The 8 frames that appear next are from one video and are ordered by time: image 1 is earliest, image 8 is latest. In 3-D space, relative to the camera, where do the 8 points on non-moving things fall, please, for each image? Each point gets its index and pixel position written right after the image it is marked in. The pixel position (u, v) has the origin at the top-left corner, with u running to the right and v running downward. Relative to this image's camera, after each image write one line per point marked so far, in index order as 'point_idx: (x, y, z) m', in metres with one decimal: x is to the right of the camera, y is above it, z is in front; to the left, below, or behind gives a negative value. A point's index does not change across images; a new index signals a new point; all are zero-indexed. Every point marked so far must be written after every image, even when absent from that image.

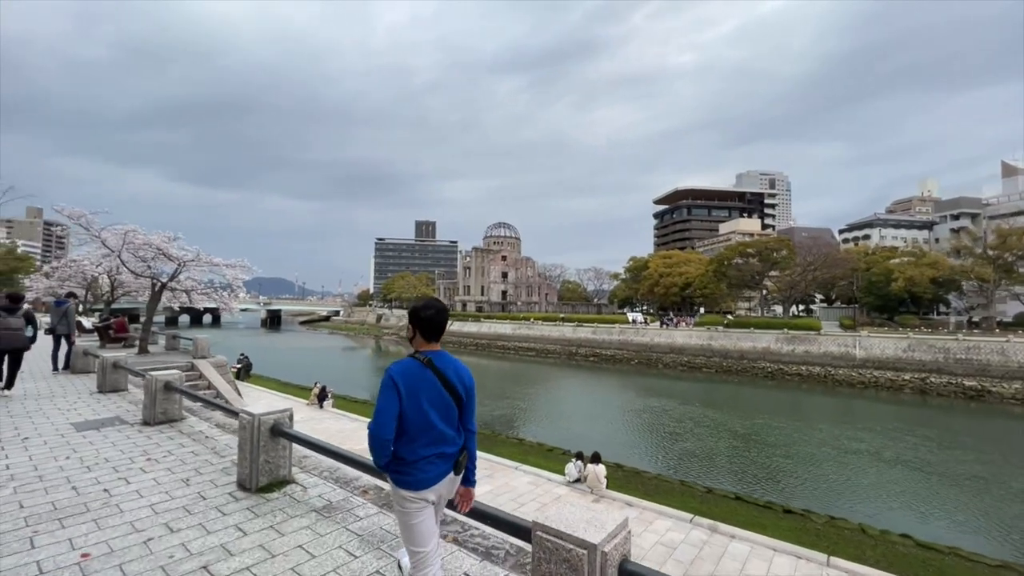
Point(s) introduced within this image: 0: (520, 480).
0: (+0.2, -3.2, +7.1) m
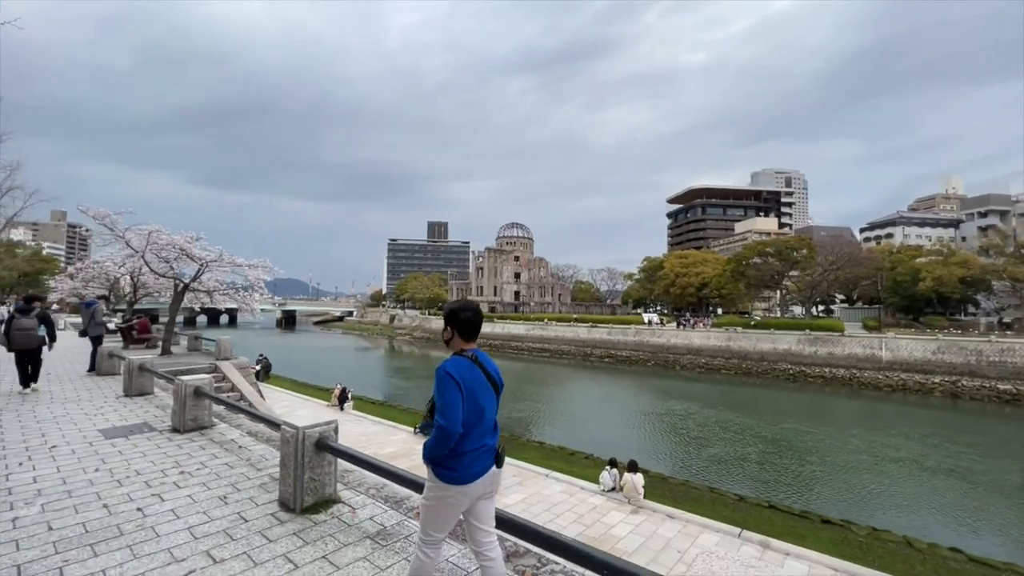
0: (+0.7, -3.2, +6.8) m
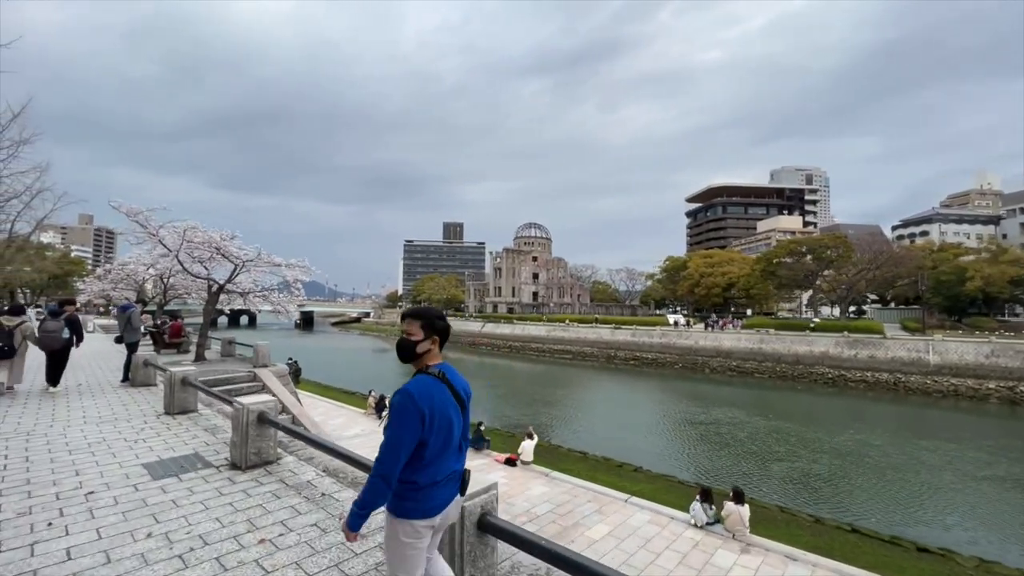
0: (+1.8, -3.2, +6.0) m
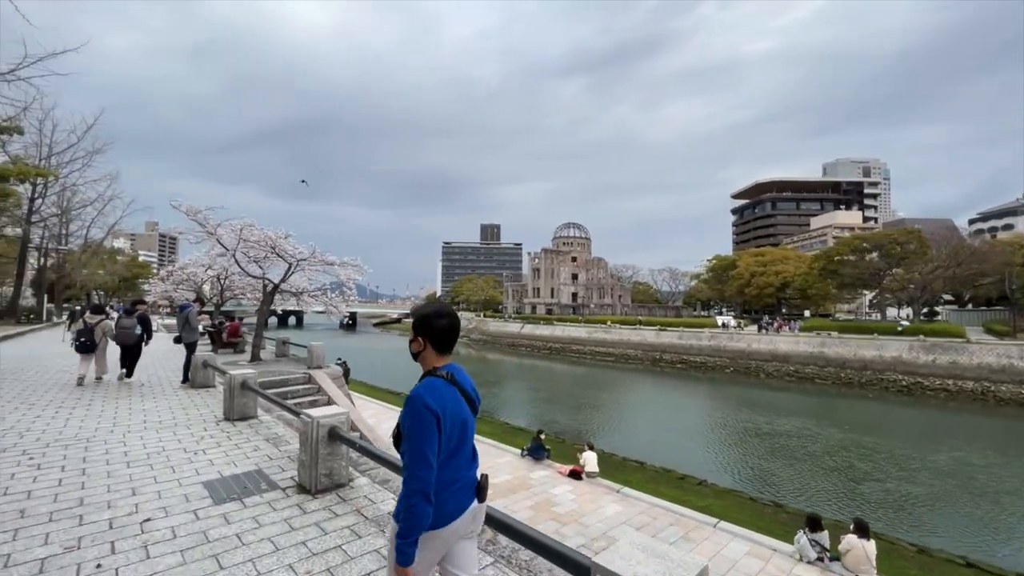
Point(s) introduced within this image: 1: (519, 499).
0: (+2.7, -3.2, +5.2) m
1: (+0.1, -3.3, +6.7) m
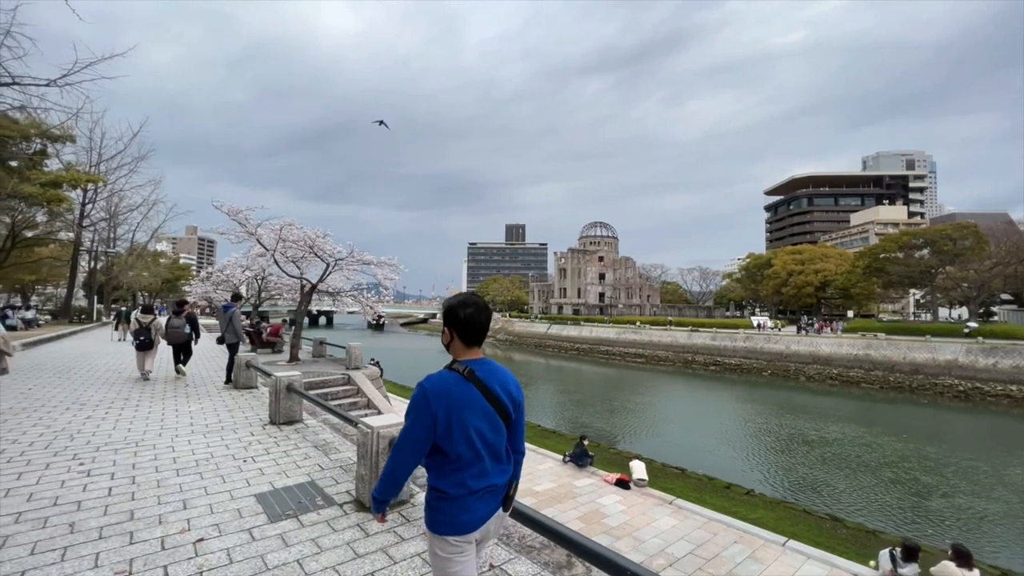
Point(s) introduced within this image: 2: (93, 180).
0: (+3.3, -3.1, +4.8) m
1: (+0.8, -3.3, +6.4) m
2: (-17.2, +4.4, +17.7) m
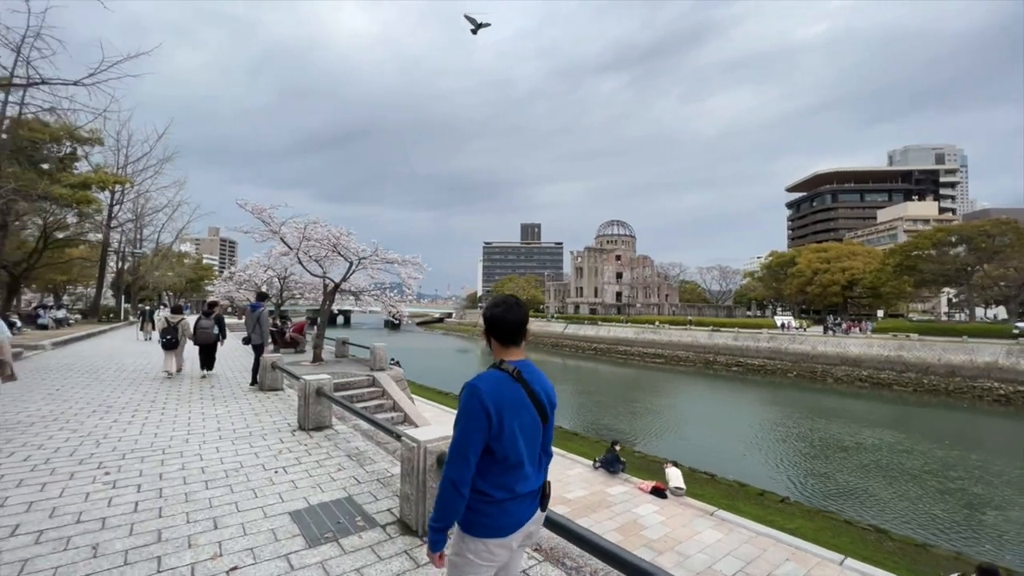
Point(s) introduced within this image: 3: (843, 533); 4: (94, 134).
0: (+3.7, -3.1, +4.4) m
1: (+1.3, -3.2, +6.1) m
2: (-16.4, +4.5, +18.0) m
3: (+7.1, -5.3, +9.3) m
4: (-17.1, +6.3, +17.6) m
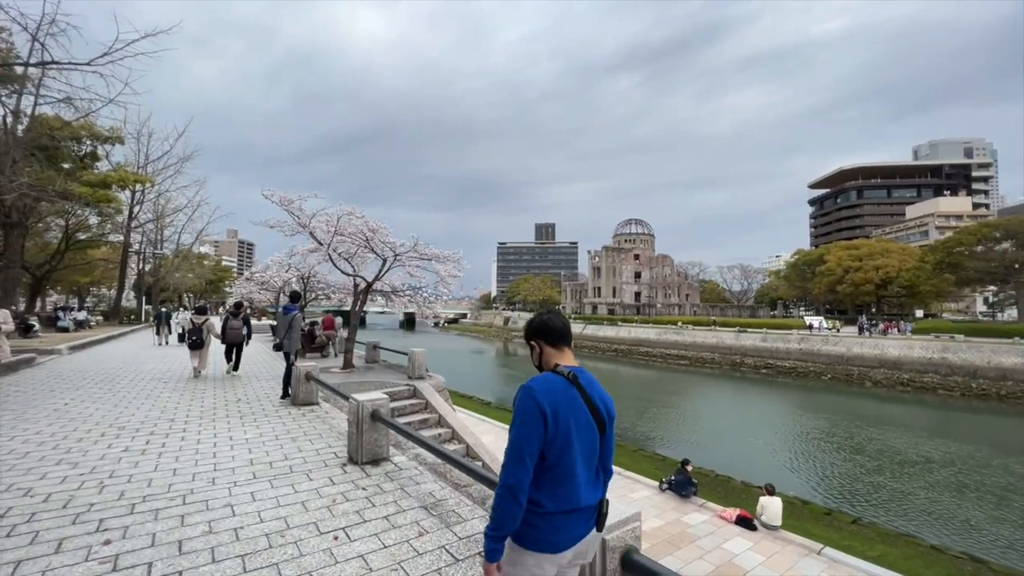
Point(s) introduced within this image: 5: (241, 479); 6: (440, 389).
0: (+4.5, -3.1, +3.4) m
1: (+2.1, -3.2, +5.2) m
2: (-15.2, +4.4, +17.6) m
3: (+8.1, -5.2, +8.2) m
4: (-16.0, +6.3, +17.2) m
5: (-3.8, -2.1, +5.9) m
6: (-1.5, -1.9, +8.4) m
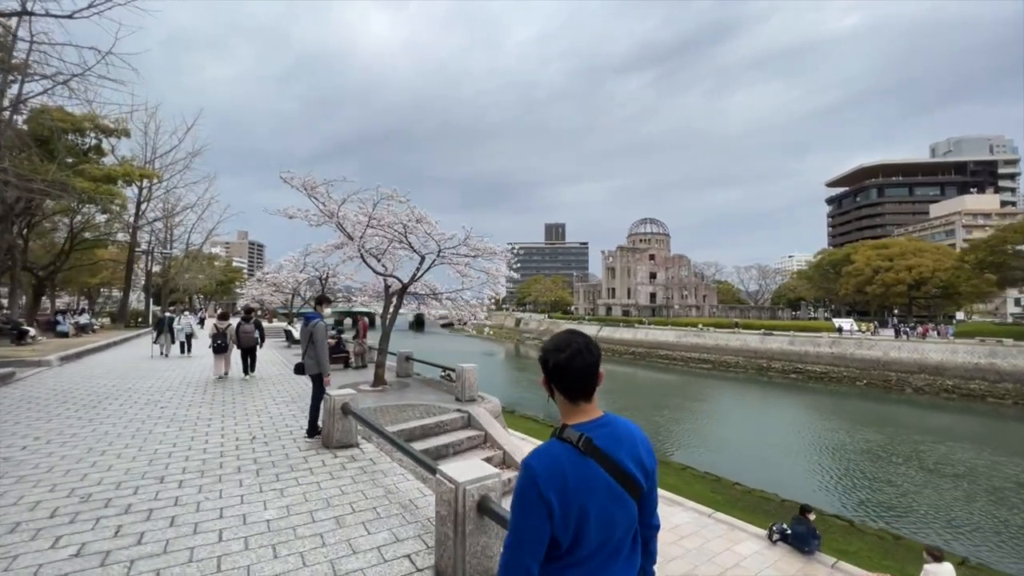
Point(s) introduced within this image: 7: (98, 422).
0: (+5.4, -3.1, +2.0) m
1: (+3.0, -3.2, +3.9) m
2: (-14.1, +4.3, +16.6) m
3: (+9.0, -5.3, +6.8) m
4: (-14.9, +6.2, +16.2) m
5: (-2.9, -2.2, +4.7) m
6: (-0.5, -2.0, +7.1) m
7: (-7.0, -2.0, +7.6) m
